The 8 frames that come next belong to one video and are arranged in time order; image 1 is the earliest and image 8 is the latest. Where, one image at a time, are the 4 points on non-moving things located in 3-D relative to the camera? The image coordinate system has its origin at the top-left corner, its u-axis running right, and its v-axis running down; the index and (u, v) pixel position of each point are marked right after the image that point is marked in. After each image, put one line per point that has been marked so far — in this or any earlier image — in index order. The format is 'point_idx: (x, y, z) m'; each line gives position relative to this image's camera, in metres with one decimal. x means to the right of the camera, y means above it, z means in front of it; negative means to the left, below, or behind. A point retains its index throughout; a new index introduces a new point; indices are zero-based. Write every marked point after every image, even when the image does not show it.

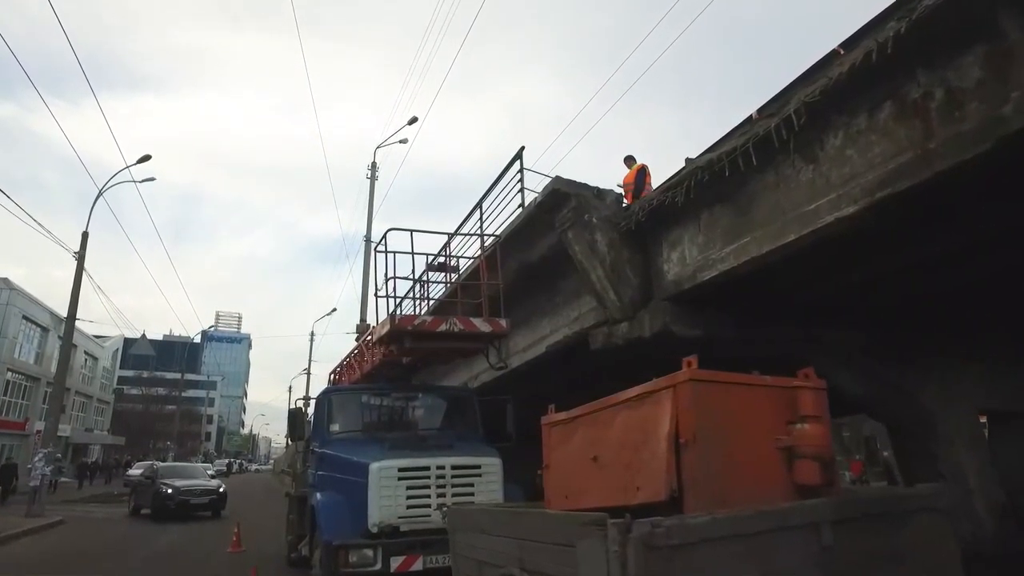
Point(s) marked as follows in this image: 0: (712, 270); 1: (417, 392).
0: (+2.3, +0.2, +7.6) m
1: (-1.4, -1.5, +9.4) m
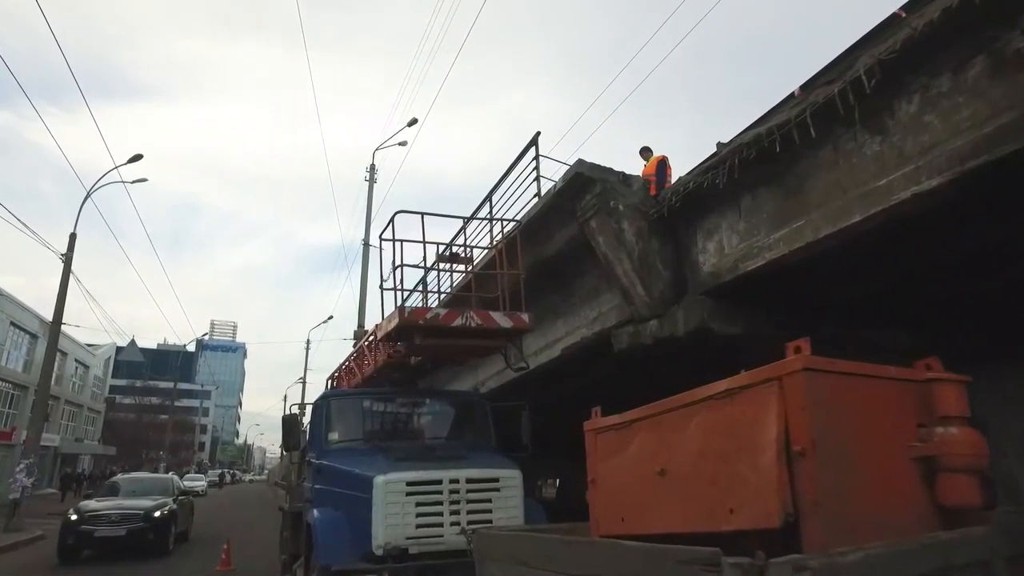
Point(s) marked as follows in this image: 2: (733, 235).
0: (+2.5, +0.3, +6.8) m
1: (-1.2, -1.4, +8.5) m
2: (+2.4, +0.6, +7.2) m
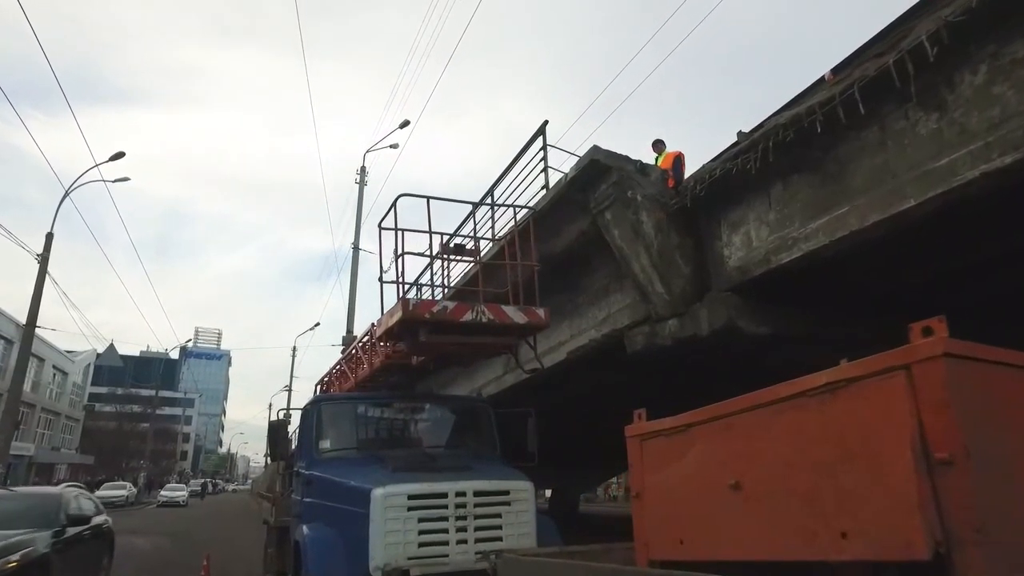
0: (+2.6, +0.3, +6.2) m
1: (-1.1, -1.4, +7.9) m
2: (+2.5, +0.6, +6.6) m
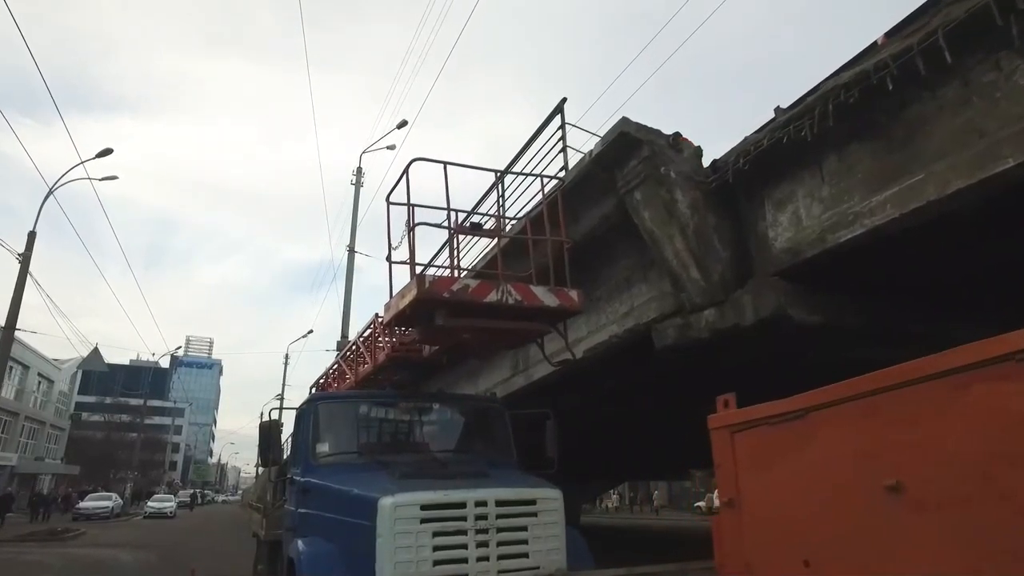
0: (+2.8, +0.5, +5.5) m
1: (-0.9, -1.2, +7.1) m
2: (+2.7, +0.8, +5.9) m
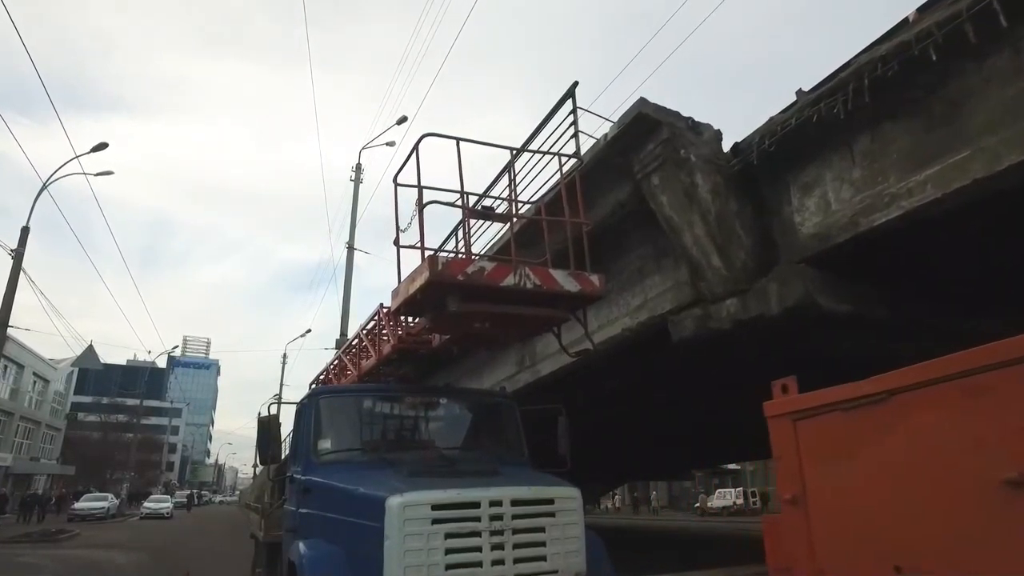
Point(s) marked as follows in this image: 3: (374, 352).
0: (+2.9, +0.6, +5.2) m
1: (-0.8, -1.1, +6.8) m
2: (+2.9, +0.9, +5.6) m
3: (-1.5, -0.7, +7.0) m
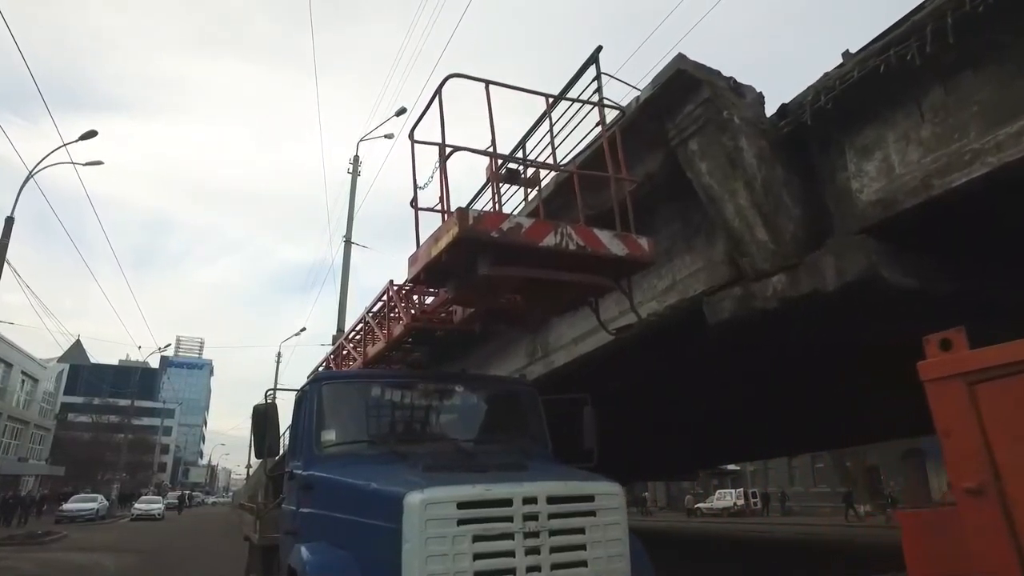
0: (+3.2, +0.8, +4.6) m
1: (-0.6, -0.9, +6.2) m
2: (+3.1, +1.1, +5.0) m
3: (-1.3, -0.5, +6.3) m
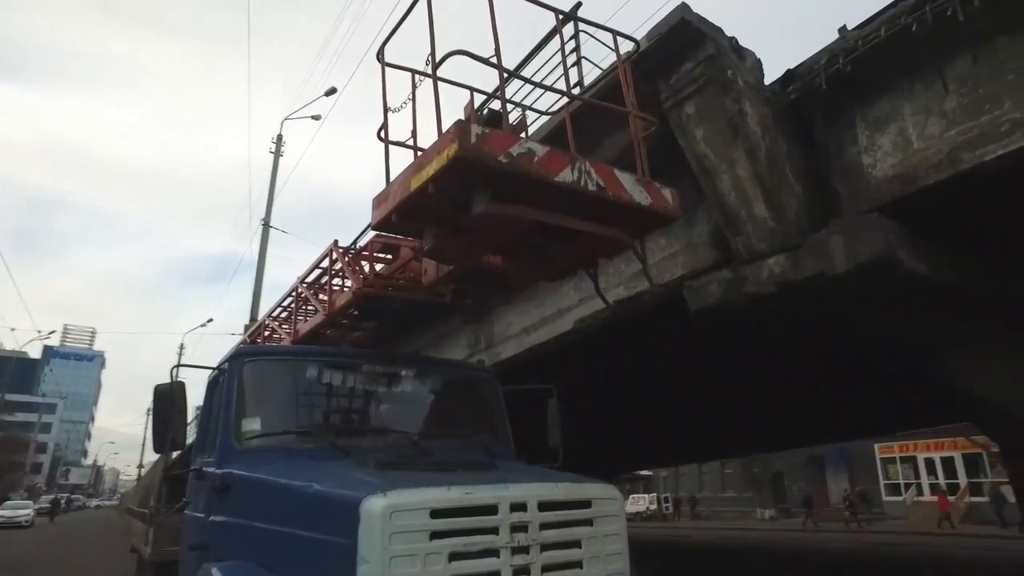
0: (+3.1, +0.9, +4.2) m
1: (-0.9, -0.6, +5.2) m
2: (+3.0, +1.2, +4.6) m
3: (-1.6, -0.2, +5.3) m
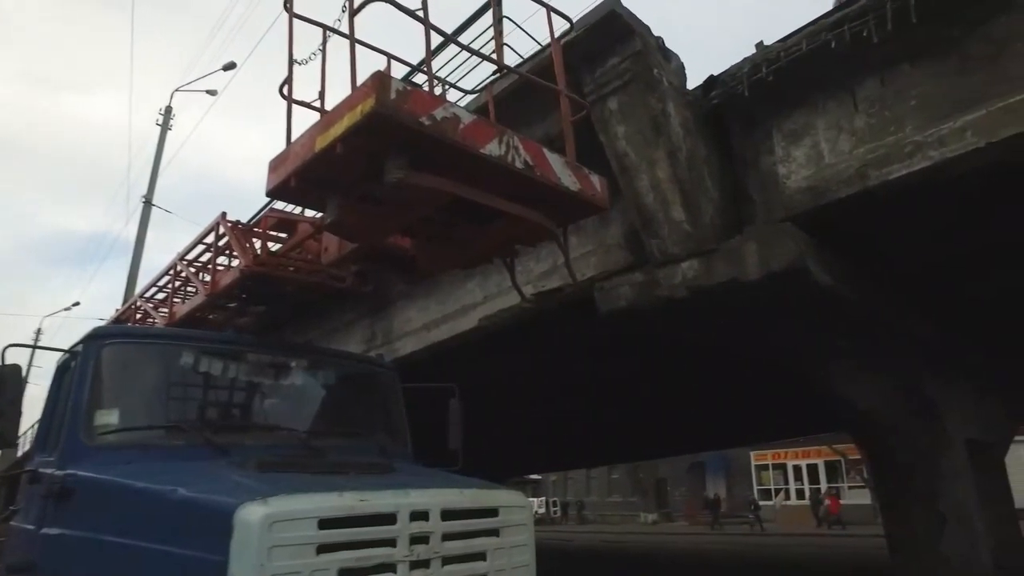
0: (+2.6, +0.8, +4.3) m
1: (-1.6, -0.5, +4.7) m
2: (+2.4, +1.1, +4.7) m
3: (-2.3, 0.0, +4.7) m
